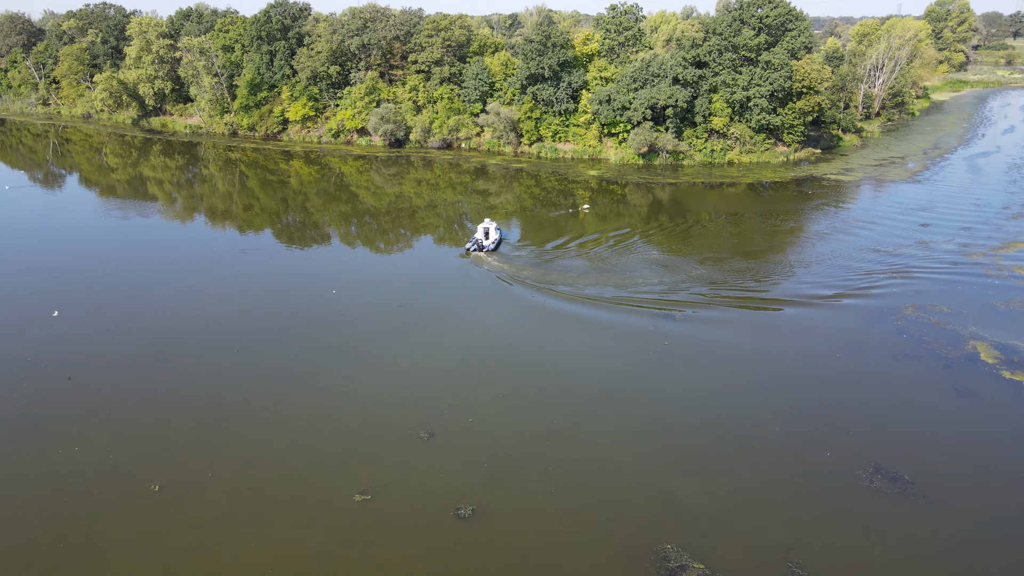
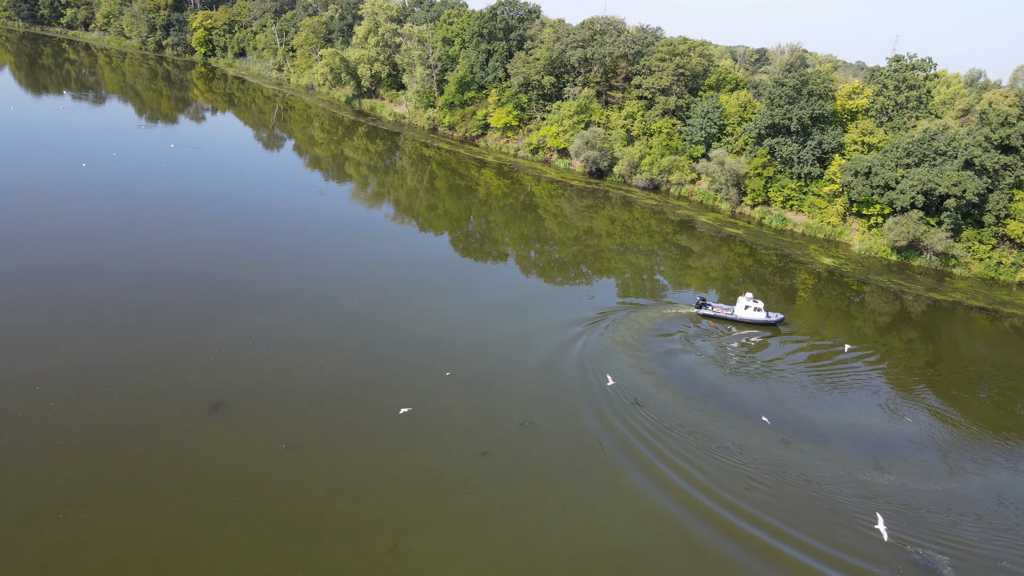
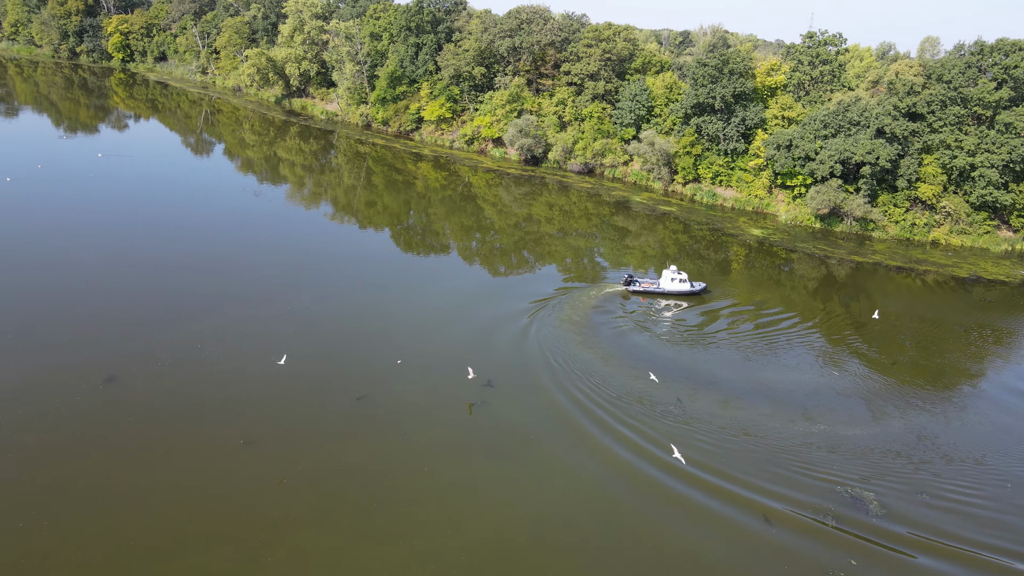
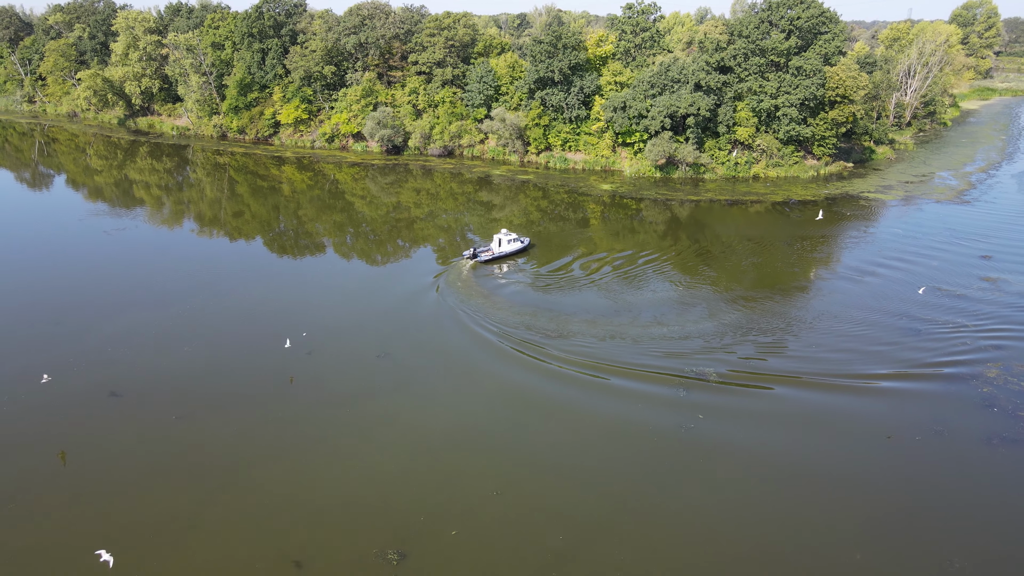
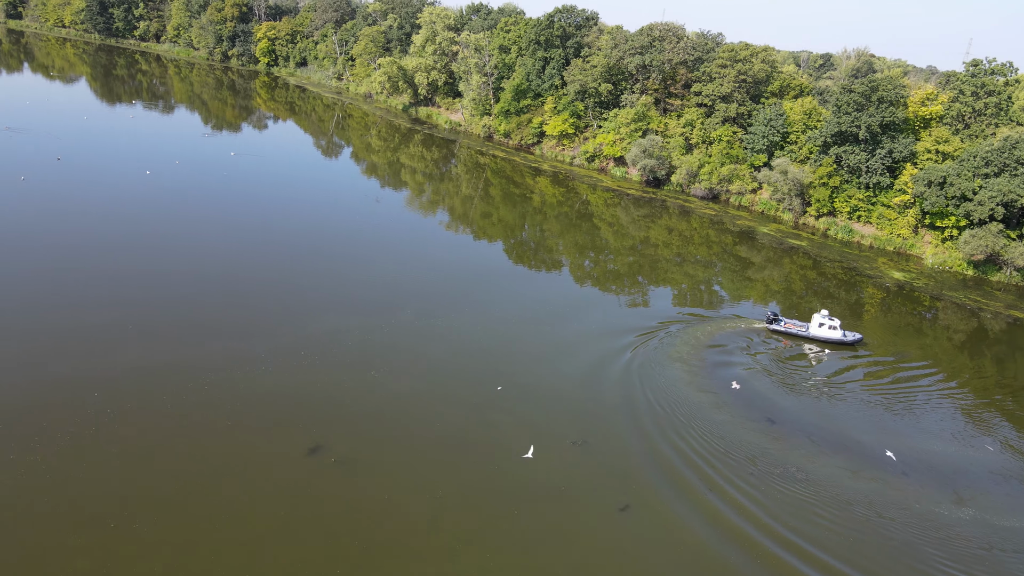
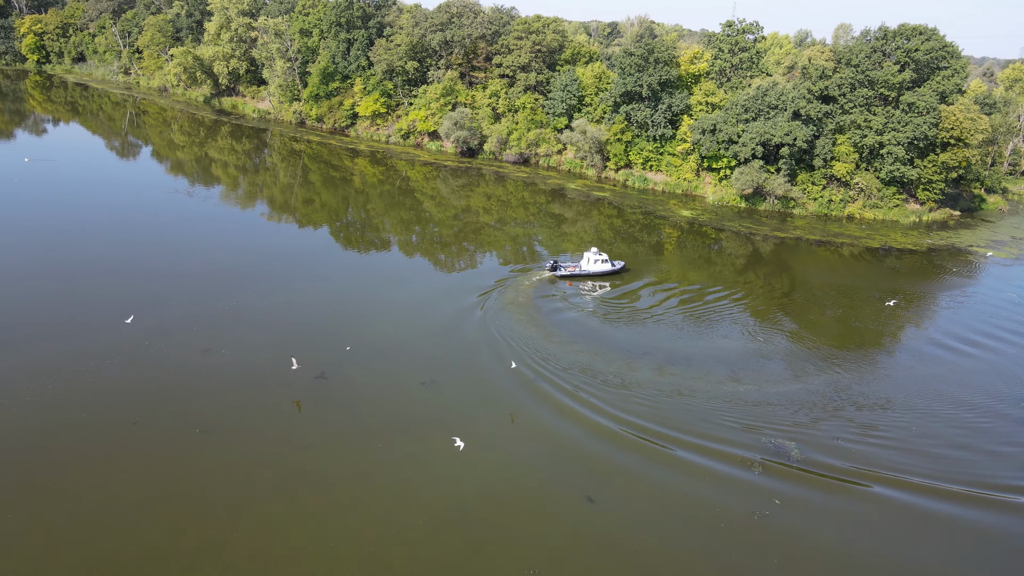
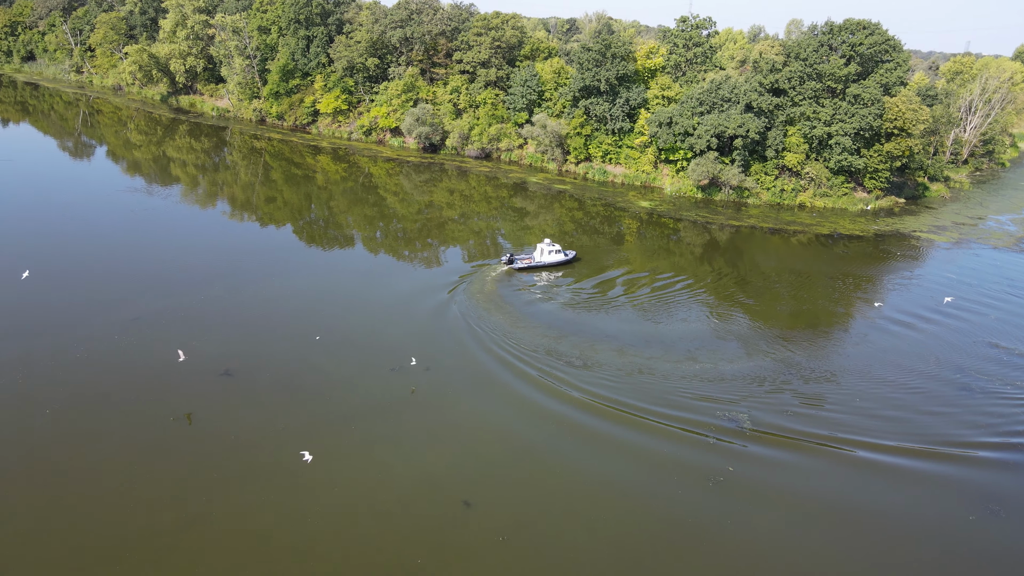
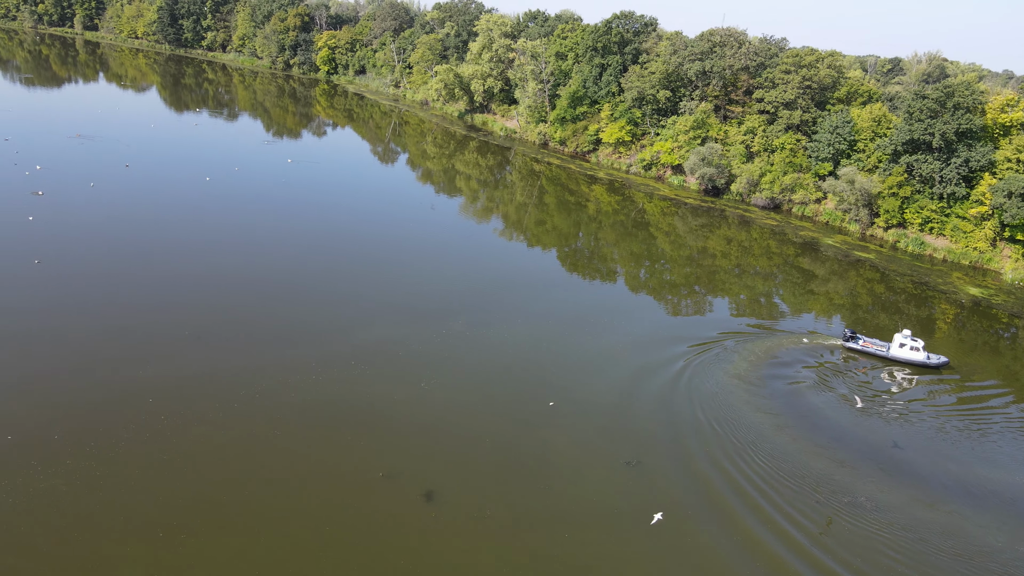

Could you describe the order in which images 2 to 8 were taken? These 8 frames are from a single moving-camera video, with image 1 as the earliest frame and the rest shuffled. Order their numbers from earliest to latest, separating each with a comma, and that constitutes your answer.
4, 7, 6, 3, 2, 5, 8
